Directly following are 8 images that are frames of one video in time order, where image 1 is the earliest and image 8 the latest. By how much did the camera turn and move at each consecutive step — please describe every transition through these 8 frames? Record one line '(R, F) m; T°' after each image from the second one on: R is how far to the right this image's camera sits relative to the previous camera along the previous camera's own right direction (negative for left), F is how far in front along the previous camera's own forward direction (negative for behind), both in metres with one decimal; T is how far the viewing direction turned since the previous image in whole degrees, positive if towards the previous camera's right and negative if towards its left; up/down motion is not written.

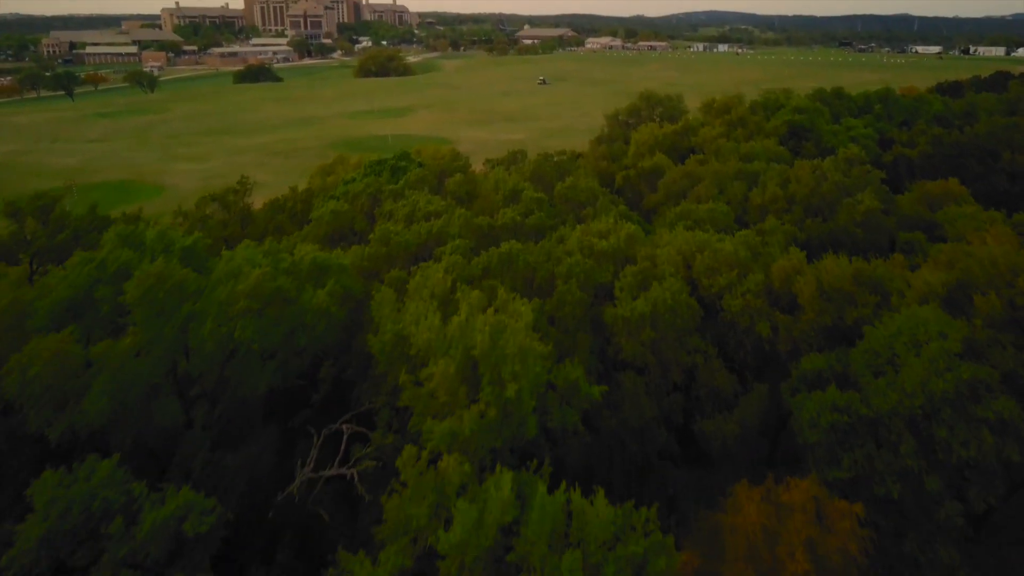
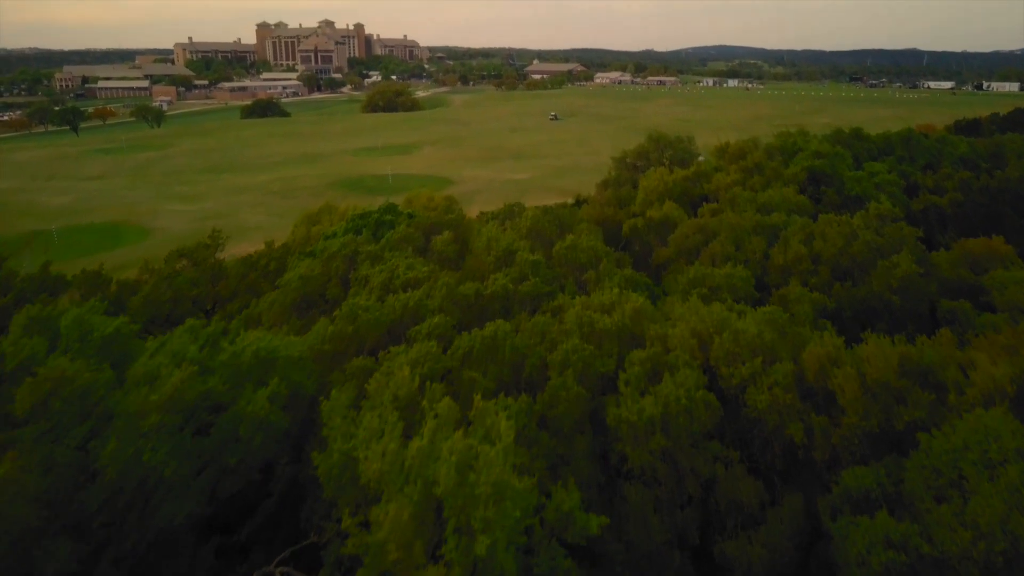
(+0.3, +1.5) m; -1°
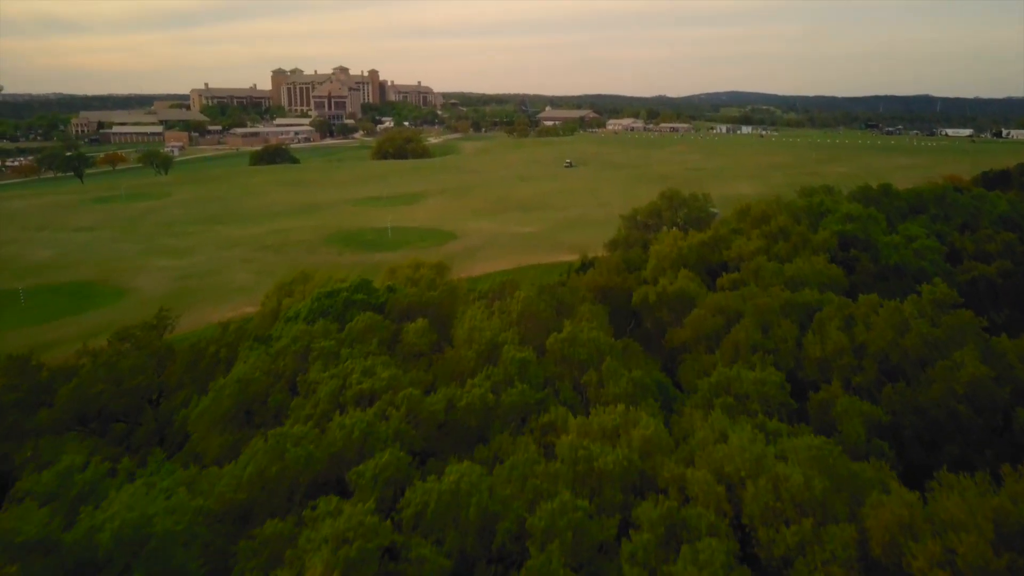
(+0.4, +2.0) m; -1°
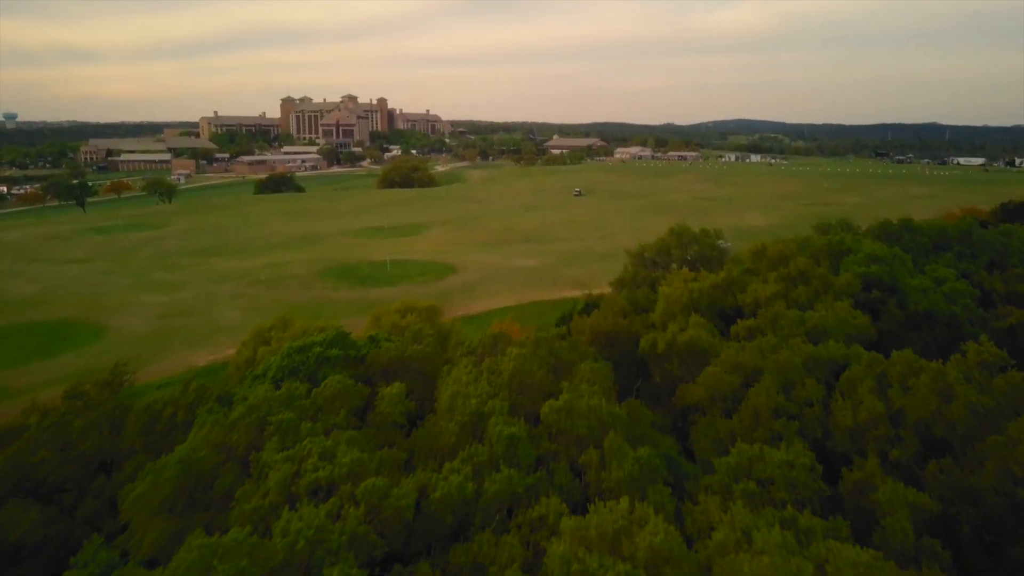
(+0.2, +1.3) m; -1°
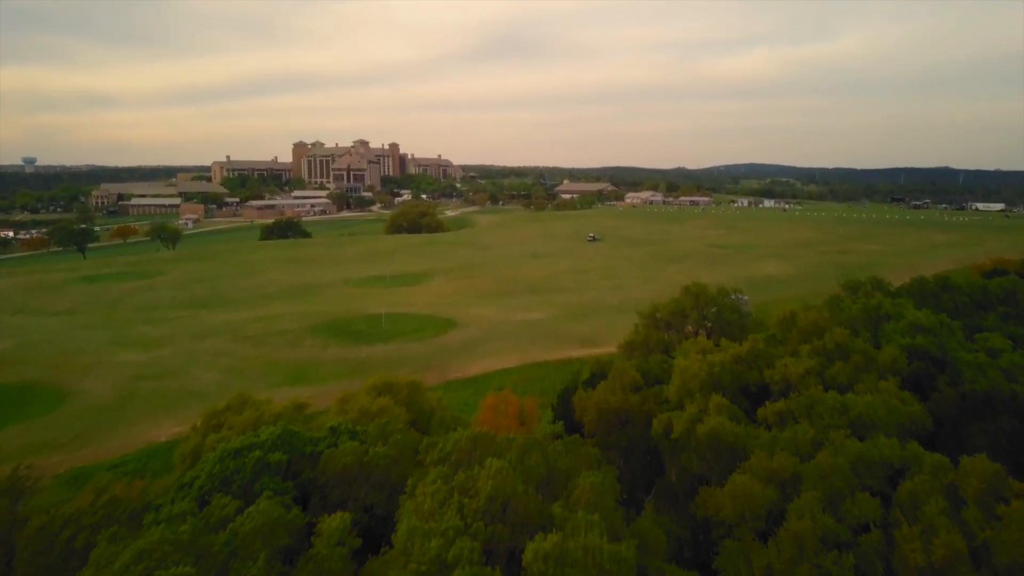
(+0.3, +2.0) m; -1°
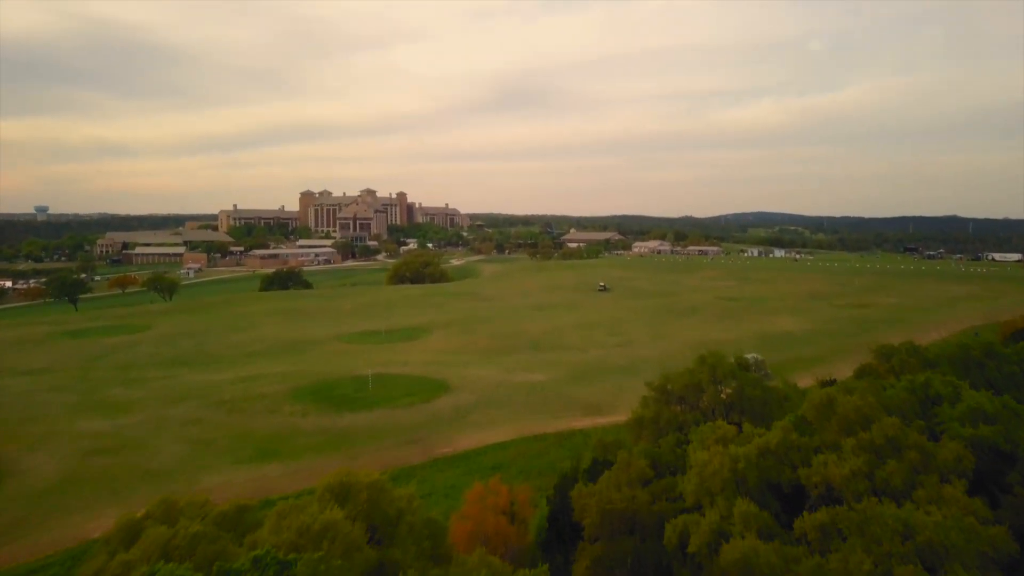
(+0.4, +2.3) m; -1°
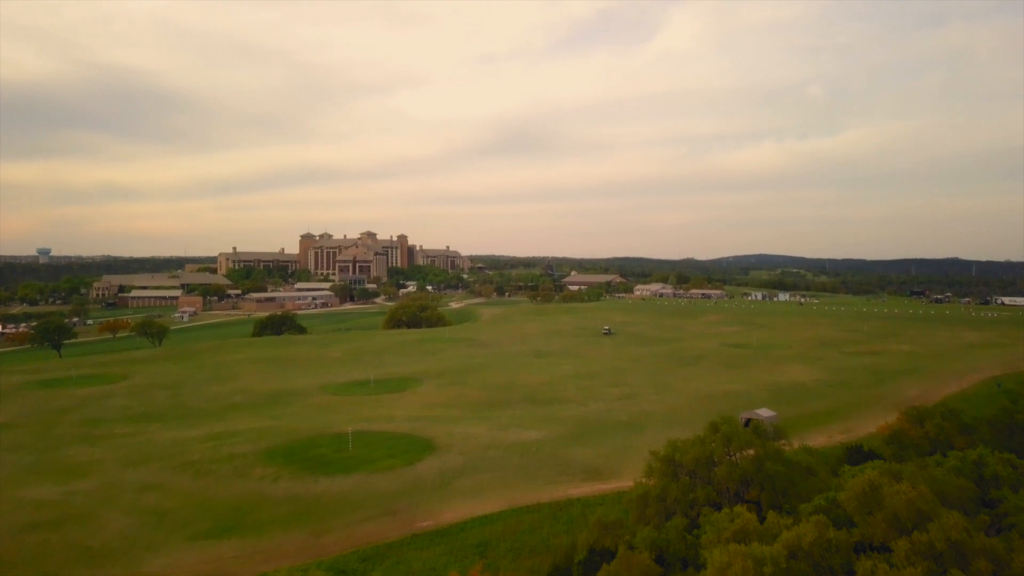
(+0.3, +2.0) m; 0°
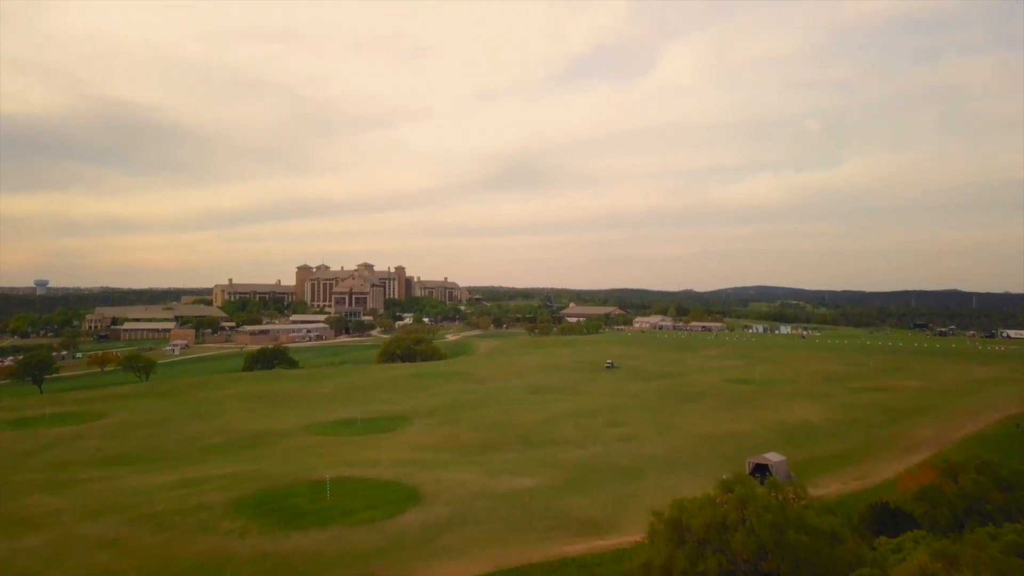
(+0.2, +1.7) m; 0°
